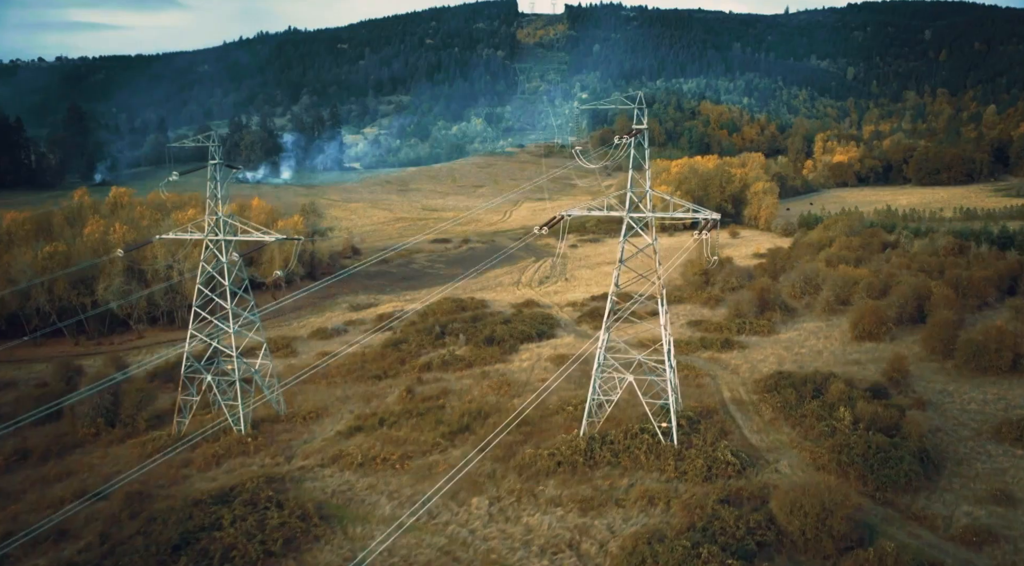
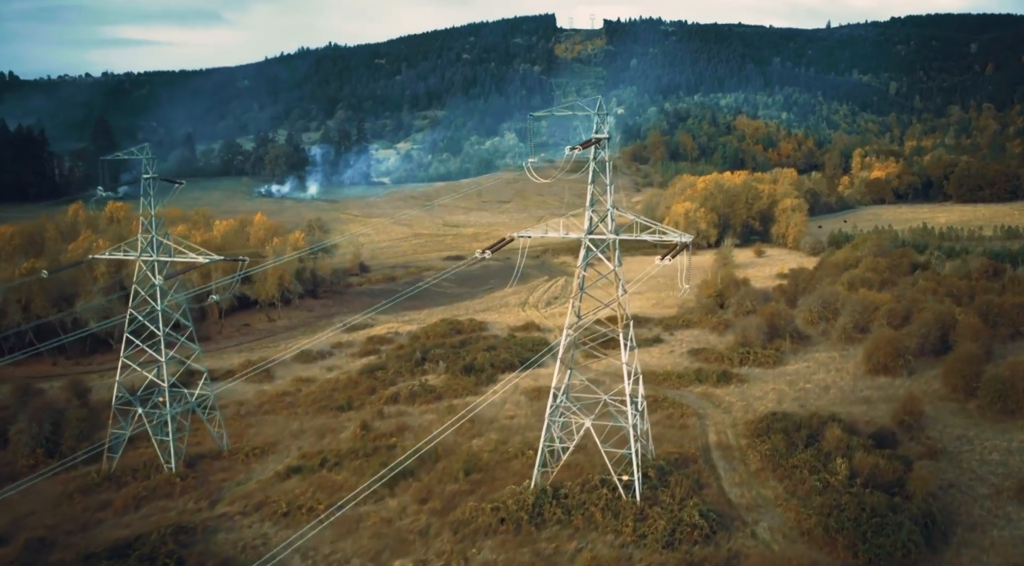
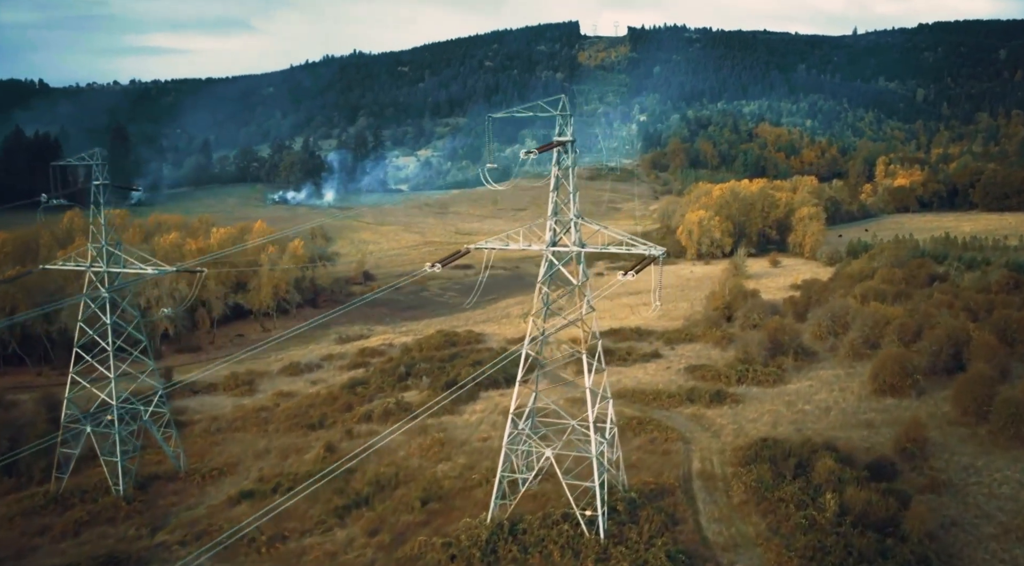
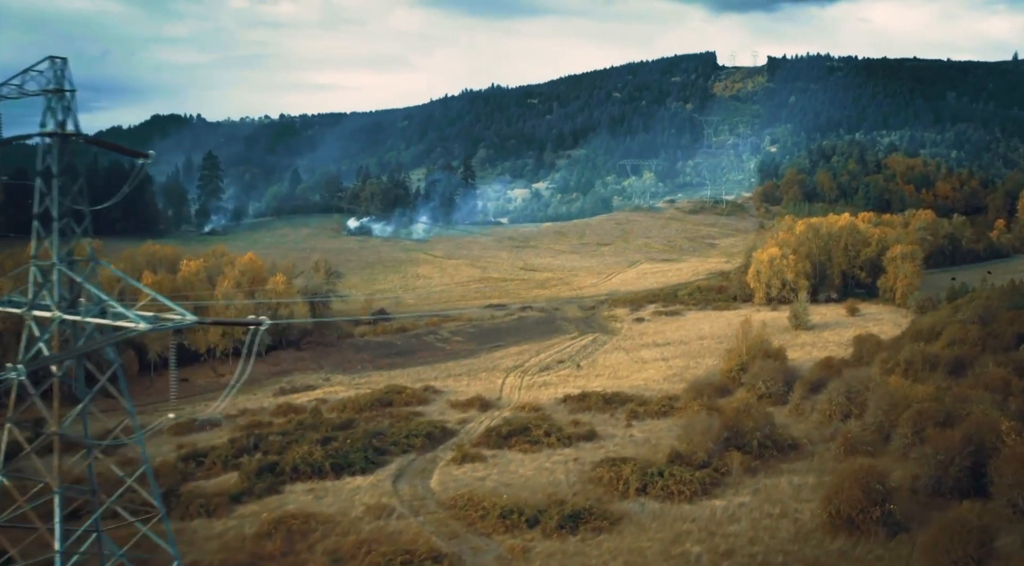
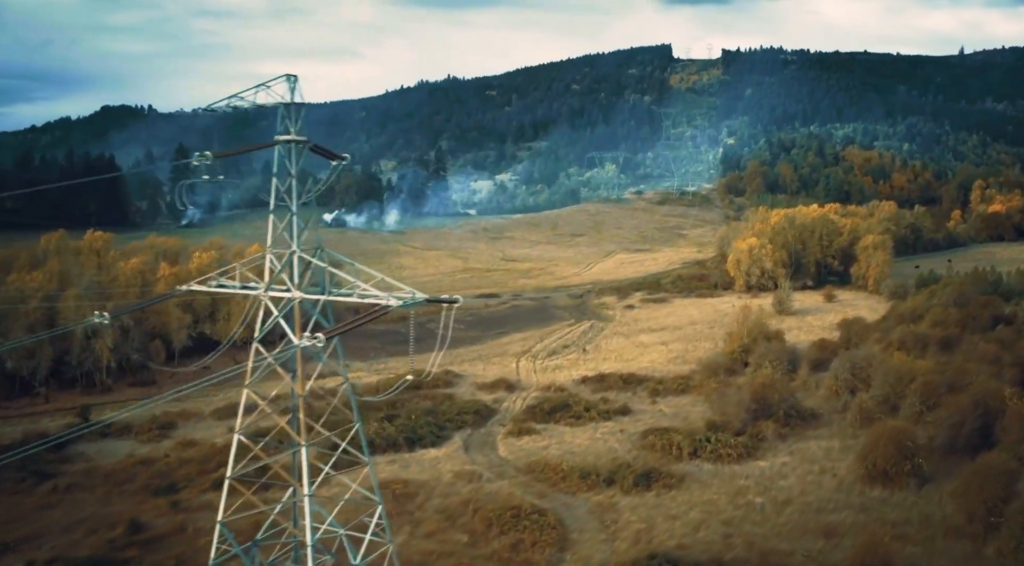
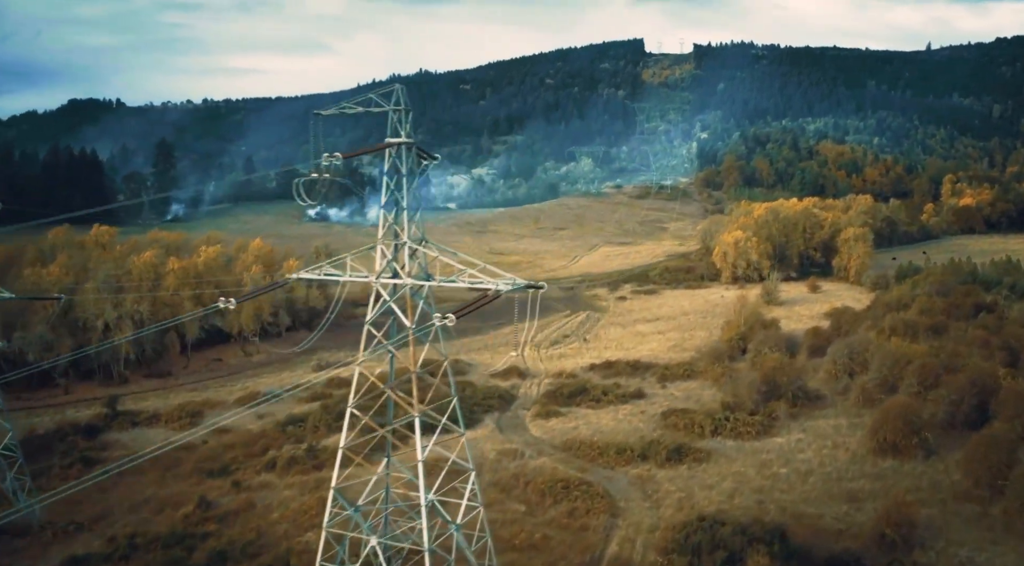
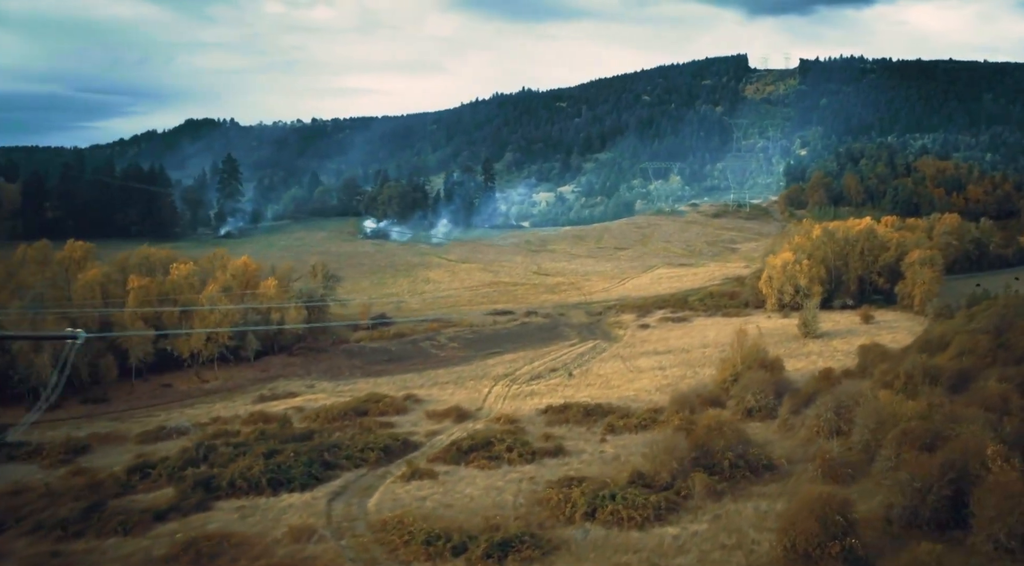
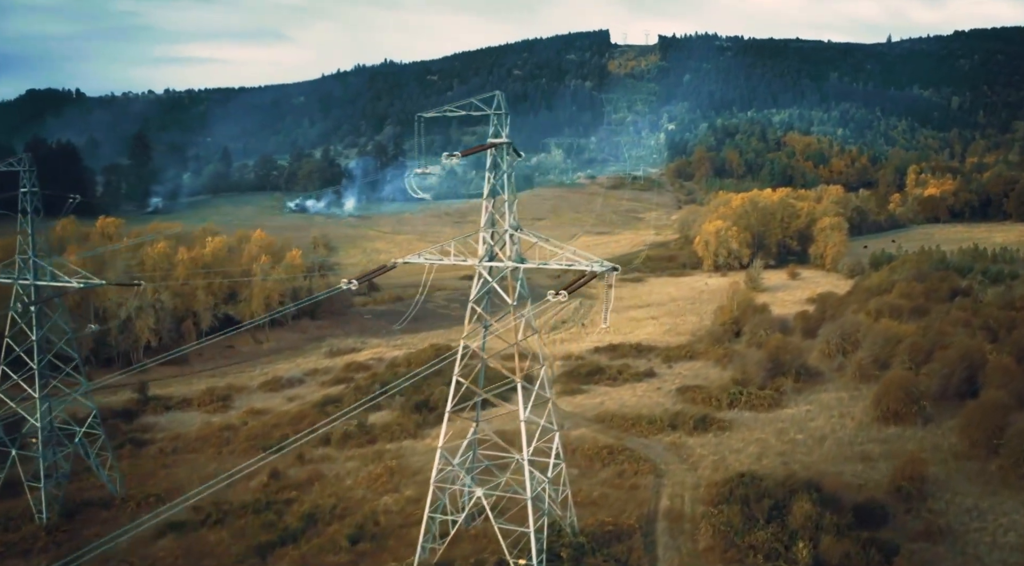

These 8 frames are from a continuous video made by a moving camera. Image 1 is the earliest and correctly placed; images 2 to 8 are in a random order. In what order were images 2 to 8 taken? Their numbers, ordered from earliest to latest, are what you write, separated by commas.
2, 3, 8, 6, 5, 4, 7
